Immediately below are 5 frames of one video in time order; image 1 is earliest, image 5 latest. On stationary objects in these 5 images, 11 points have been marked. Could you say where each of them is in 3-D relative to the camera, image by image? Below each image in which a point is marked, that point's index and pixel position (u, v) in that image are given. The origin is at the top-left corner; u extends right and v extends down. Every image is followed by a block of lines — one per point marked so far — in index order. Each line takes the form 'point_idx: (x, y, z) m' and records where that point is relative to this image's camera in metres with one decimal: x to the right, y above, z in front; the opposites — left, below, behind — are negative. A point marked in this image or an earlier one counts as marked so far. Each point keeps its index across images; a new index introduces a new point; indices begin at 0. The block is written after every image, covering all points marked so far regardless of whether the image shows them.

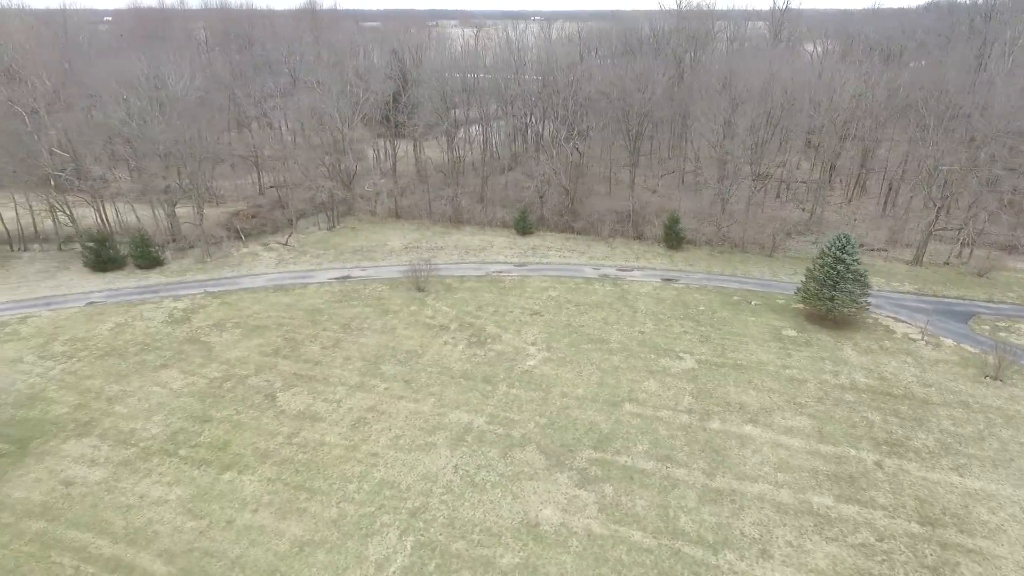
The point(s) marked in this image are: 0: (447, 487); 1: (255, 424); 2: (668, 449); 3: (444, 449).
0: (-1.7, -5.3, +16.4) m
1: (-7.9, -4.2, +19.0) m
2: (+4.5, -4.7, +17.7) m
3: (-2.0, -4.7, +17.8) m
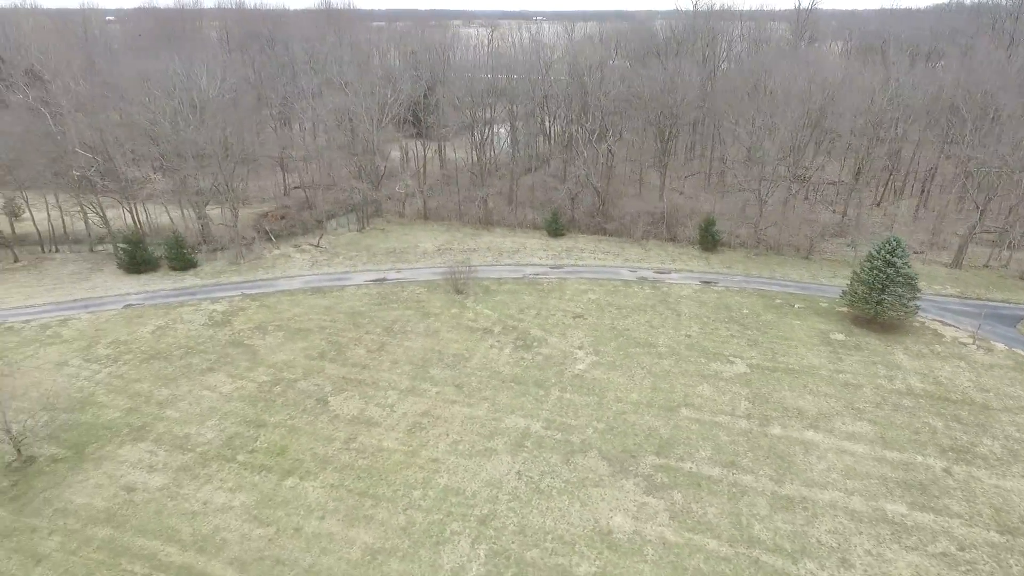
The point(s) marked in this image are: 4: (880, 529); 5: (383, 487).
0: (0.0, -5.4, +16.2) m
1: (-6.2, -4.3, +18.8) m
2: (+6.3, -4.8, +17.5) m
3: (-0.2, -4.8, +17.7) m
4: (+8.9, -5.9, +14.9) m
5: (-3.4, -5.4, +16.5) m
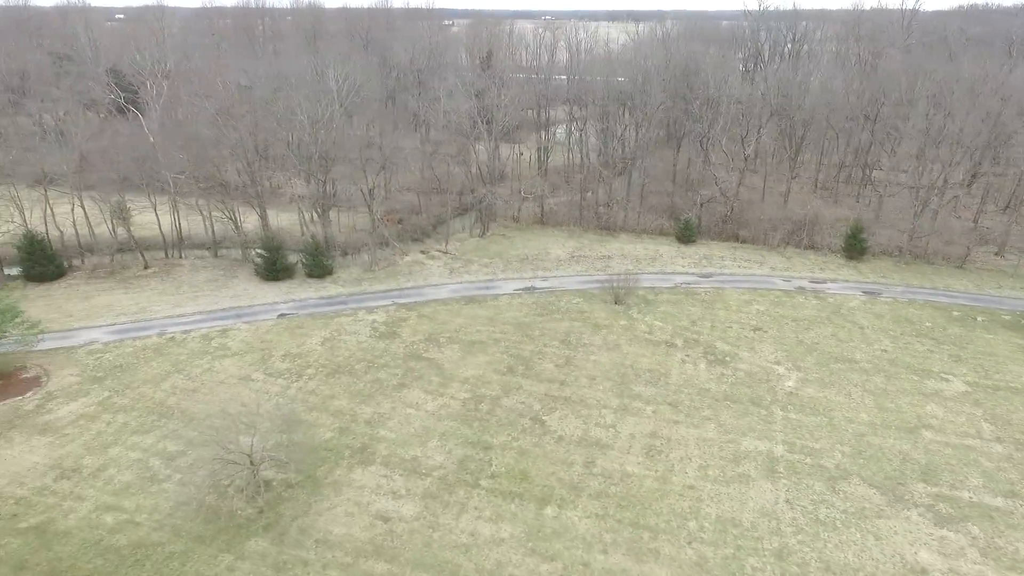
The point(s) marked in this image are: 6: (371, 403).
0: (+7.0, -5.9, +15.2) m
1: (+0.9, -4.7, +17.8) m
2: (+13.3, -5.3, +16.5) m
3: (+6.8, -5.3, +16.7) m
4: (+15.9, -6.3, +13.8) m
5: (+3.6, -5.8, +15.5) m
6: (-4.6, -3.7, +20.0) m
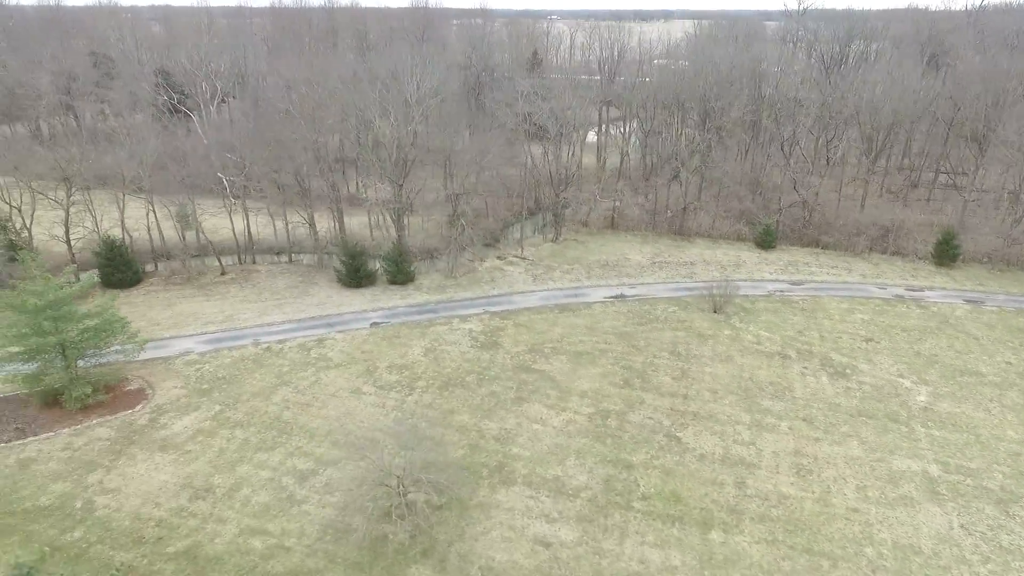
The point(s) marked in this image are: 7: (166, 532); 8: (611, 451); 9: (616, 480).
0: (+11.0, -6.3, +14.5) m
1: (+4.9, -5.1, +17.1) m
2: (+17.3, -5.6, +15.7) m
3: (+10.8, -5.6, +15.9) m
4: (+19.9, -6.7, +13.1) m
5: (+7.5, -6.1, +14.8) m
6: (-0.6, -4.1, +19.3) m
7: (-8.4, -5.9, +14.8) m
8: (+2.8, -4.7, +17.8) m
9: (+2.8, -5.2, +16.7) m
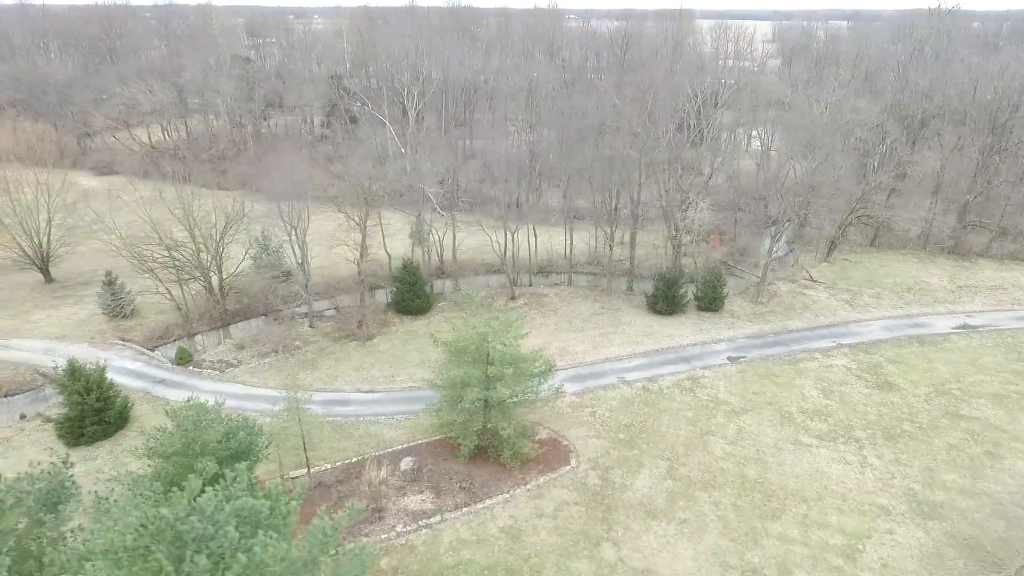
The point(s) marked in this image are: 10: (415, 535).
0: (+24.6, -7.5, +12.0) m
1: (+18.5, -6.3, +14.7) m
2: (+30.9, -6.9, +13.1) m
3: (+24.4, -6.8, +13.4) m
4: (+33.5, -8.0, +10.4) m
5: (+21.1, -7.3, +12.3) m
6: (+13.1, -5.2, +16.9) m
7: (+5.2, -7.0, +12.6) m
8: (+16.5, -5.9, +15.4) m
9: (+16.4, -6.4, +14.3) m
10: (-2.4, -6.0, +14.9) m
